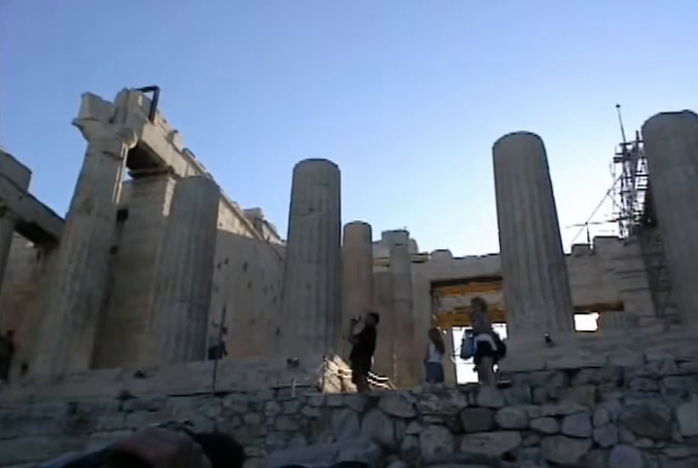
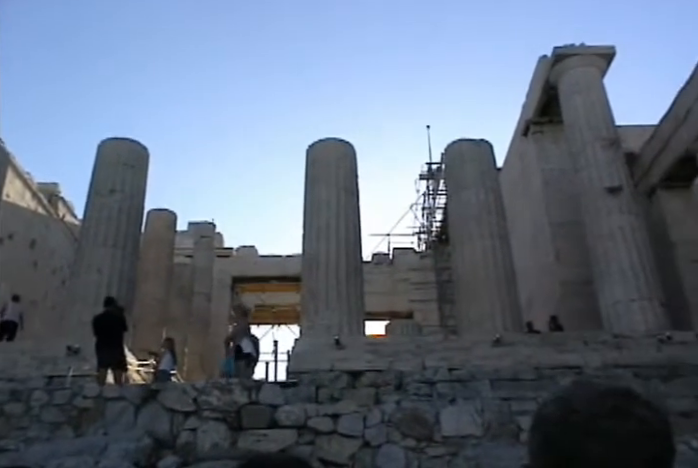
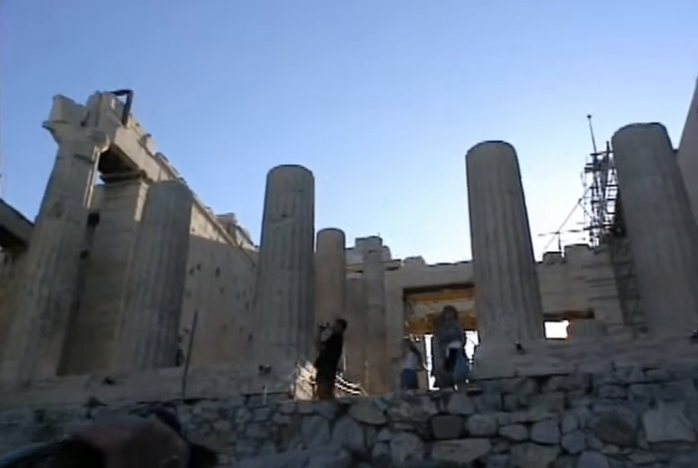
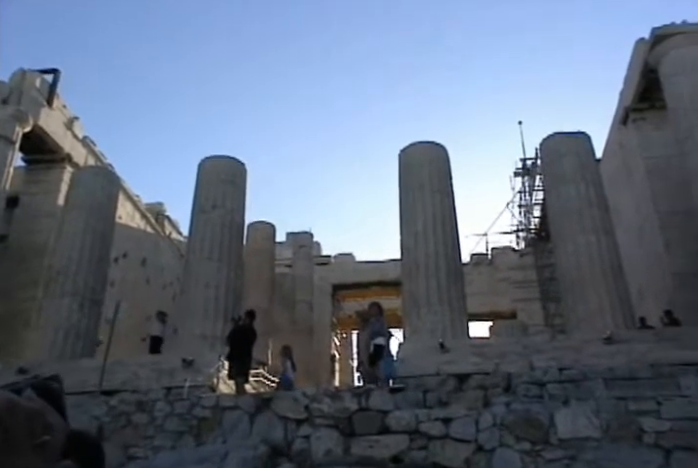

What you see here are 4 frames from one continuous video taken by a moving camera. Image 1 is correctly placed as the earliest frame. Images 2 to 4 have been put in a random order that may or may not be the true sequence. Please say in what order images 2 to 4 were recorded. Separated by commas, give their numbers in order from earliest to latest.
3, 4, 2
